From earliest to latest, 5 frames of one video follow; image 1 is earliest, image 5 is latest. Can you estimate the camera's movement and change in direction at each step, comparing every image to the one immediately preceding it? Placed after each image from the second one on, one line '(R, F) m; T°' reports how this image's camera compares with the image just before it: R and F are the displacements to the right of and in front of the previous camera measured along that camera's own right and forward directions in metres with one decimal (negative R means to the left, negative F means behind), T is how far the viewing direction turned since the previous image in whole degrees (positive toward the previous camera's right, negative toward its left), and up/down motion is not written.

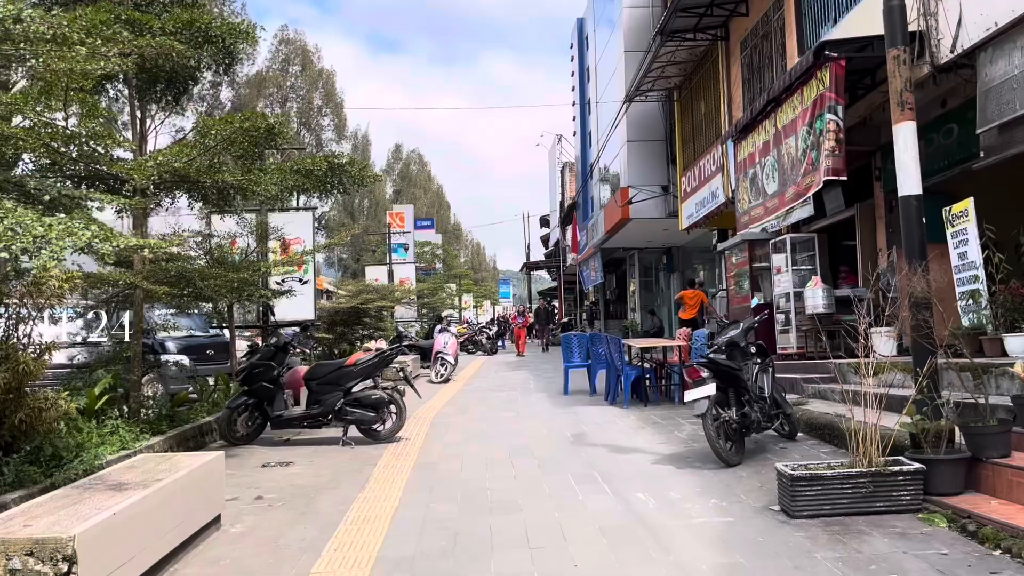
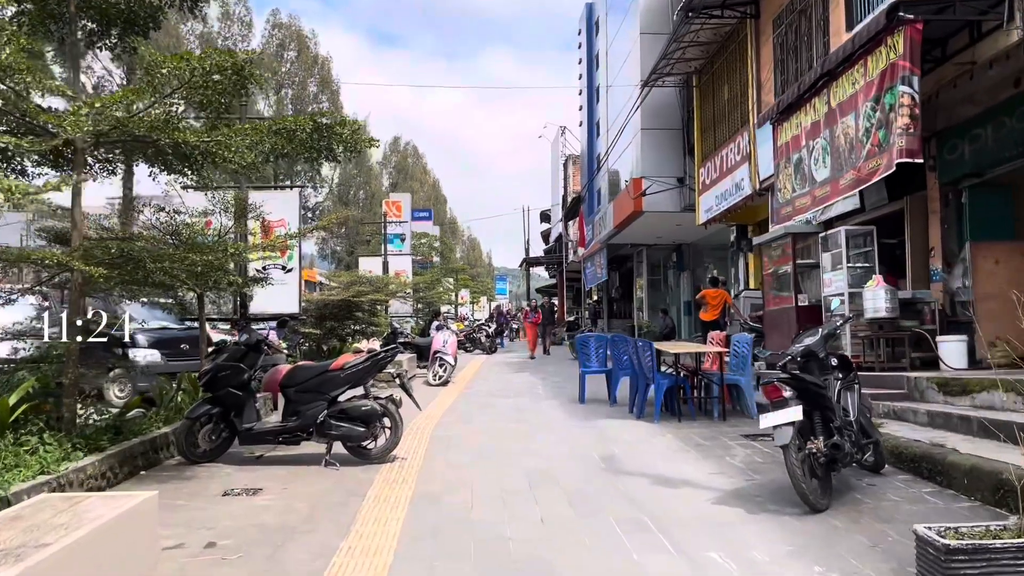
(-0.2, +1.2) m; 0°
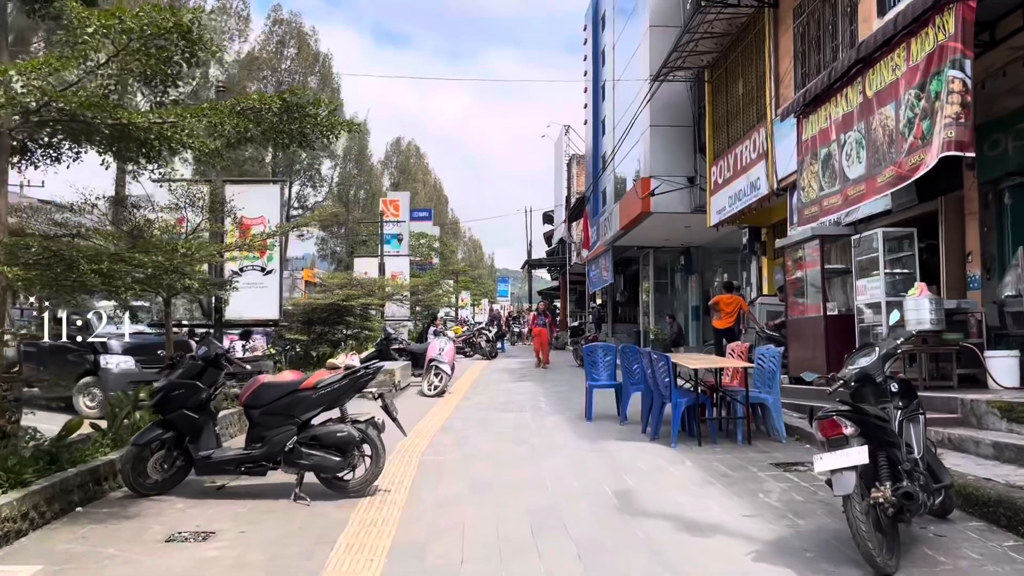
(0.0, +0.8) m; 0°
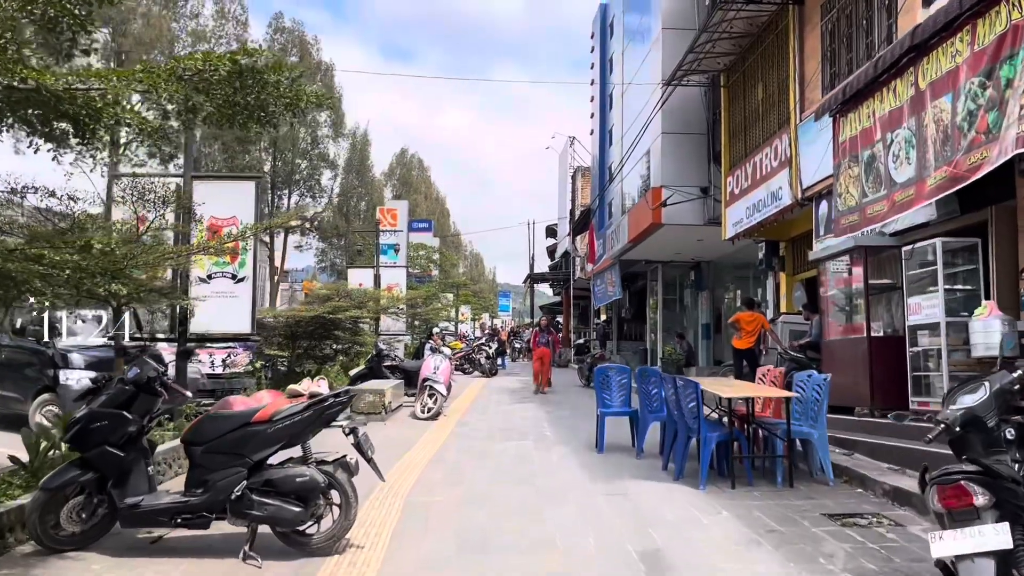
(0.0, +1.0) m; 0°
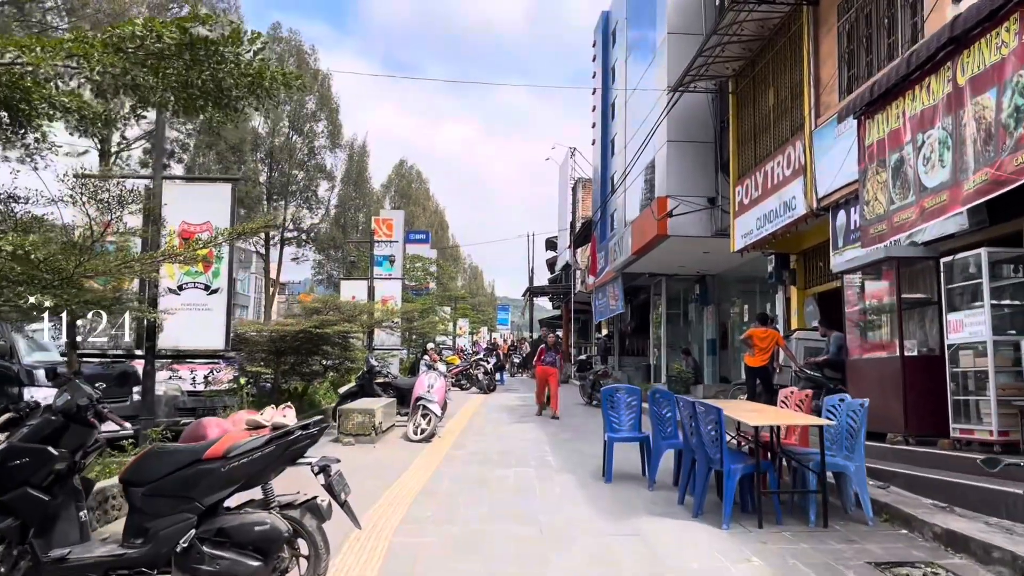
(0.0, +0.6) m; 0°
